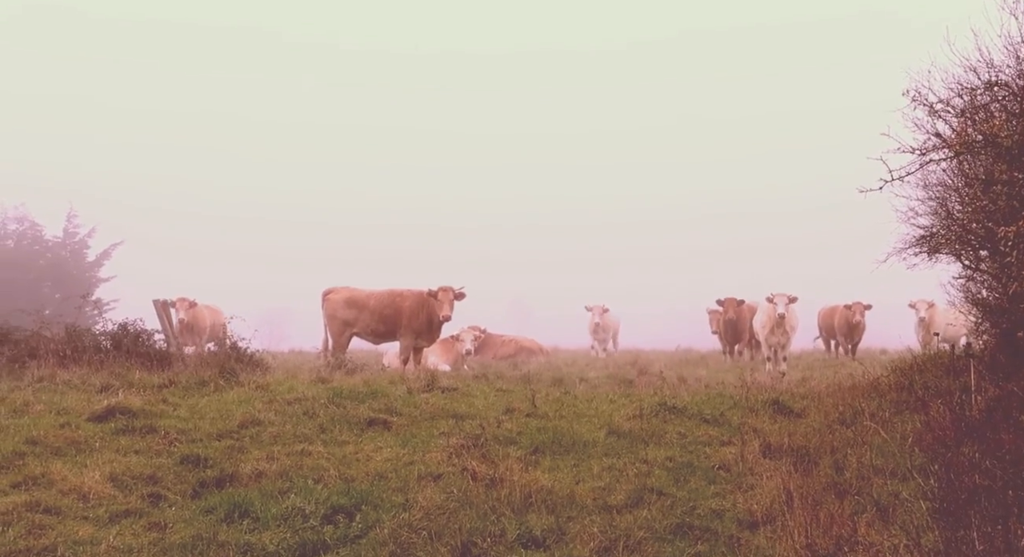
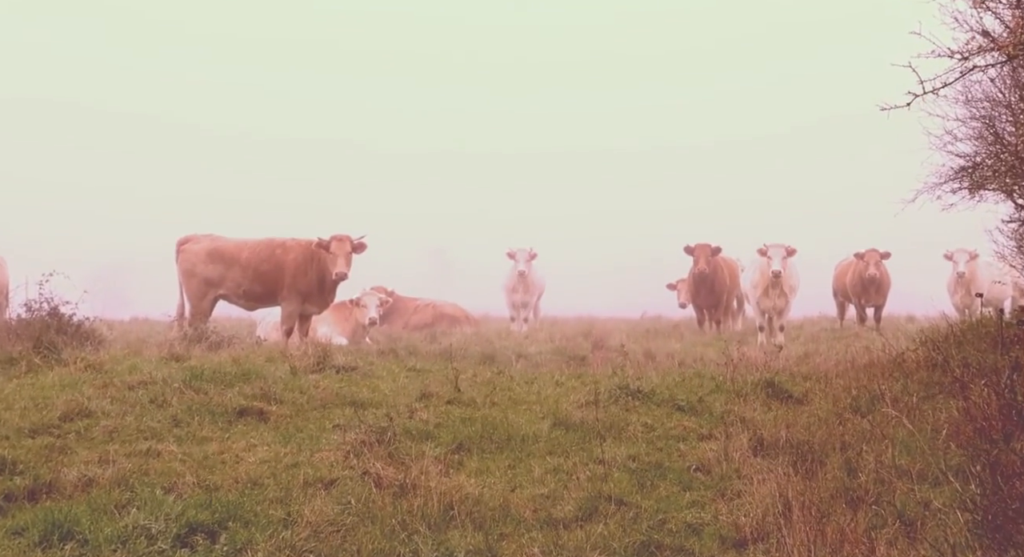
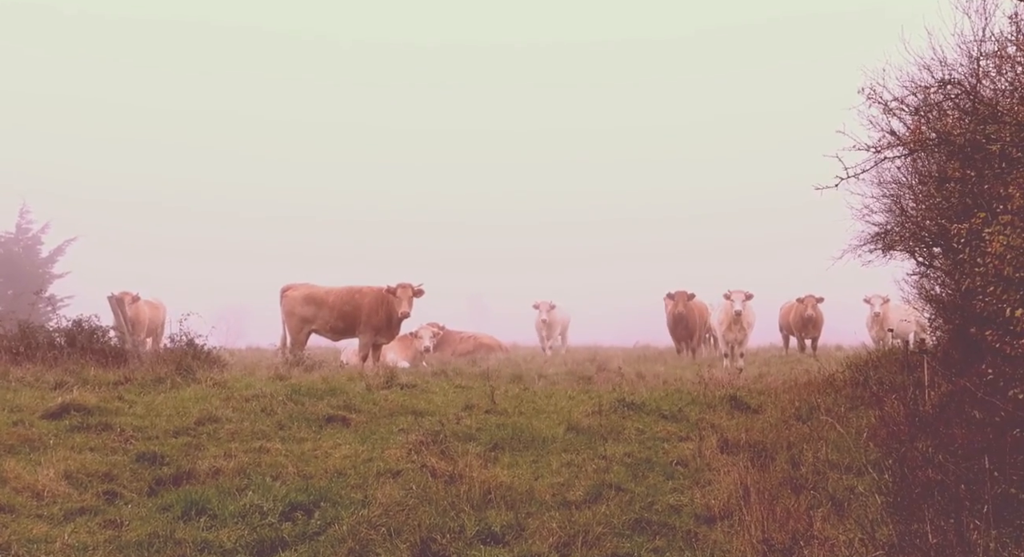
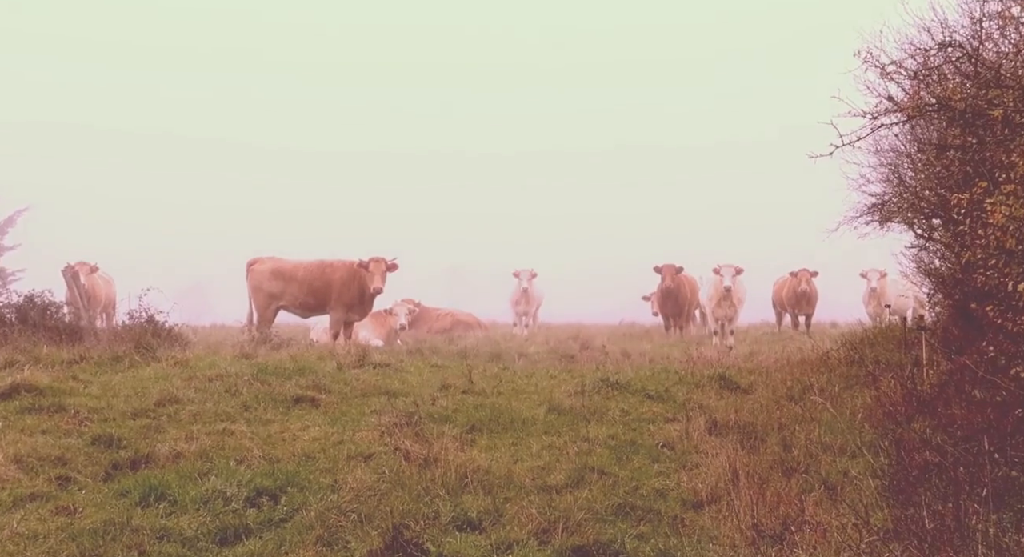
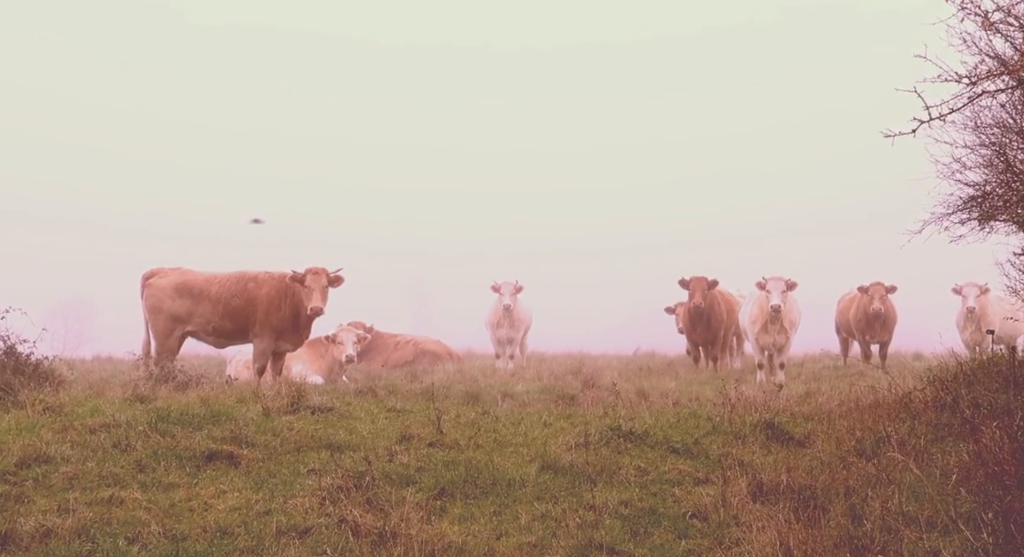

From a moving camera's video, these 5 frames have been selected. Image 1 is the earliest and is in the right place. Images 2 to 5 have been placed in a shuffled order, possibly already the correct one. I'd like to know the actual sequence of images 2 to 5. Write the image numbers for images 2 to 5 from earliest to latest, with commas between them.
3, 4, 2, 5
